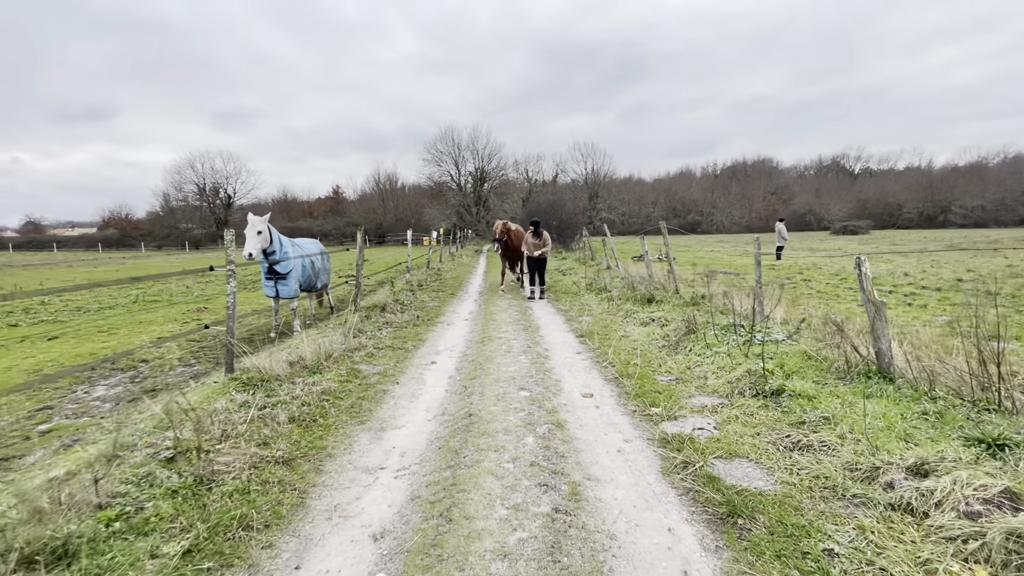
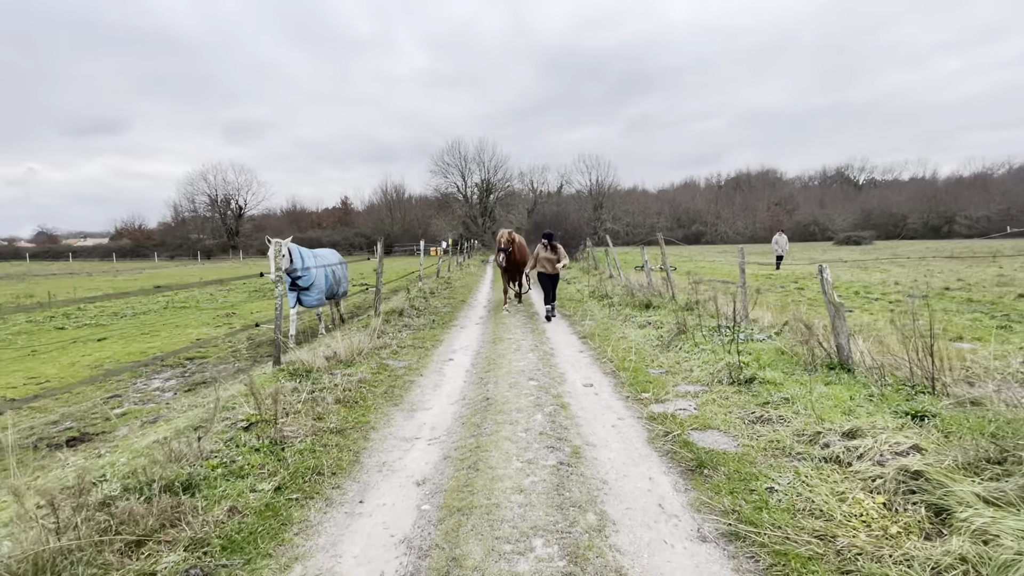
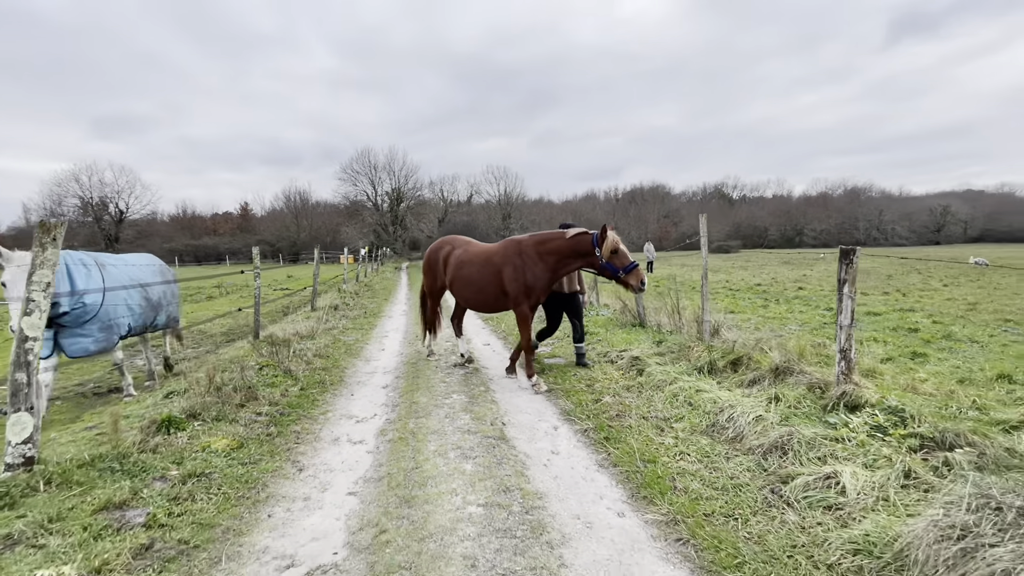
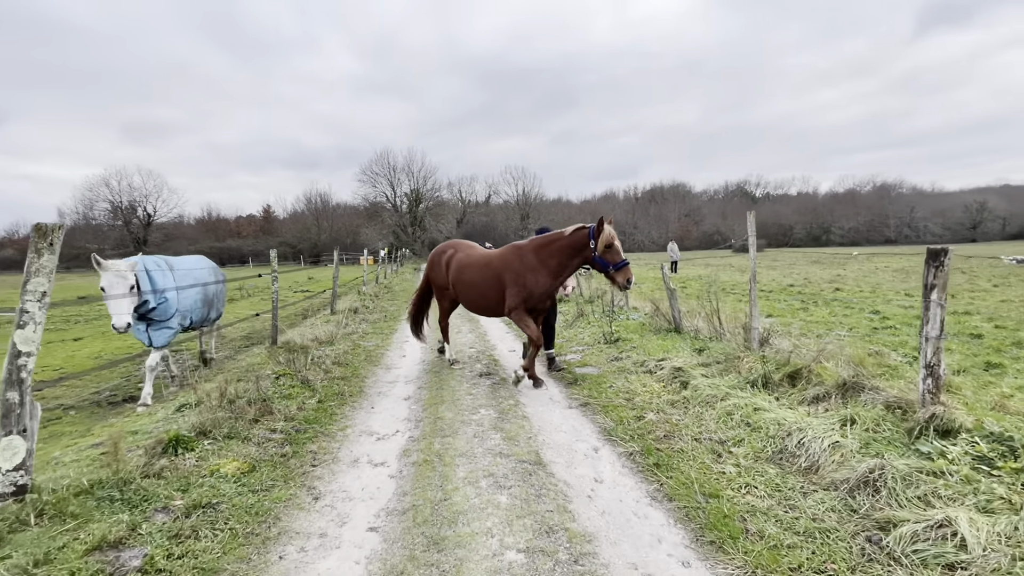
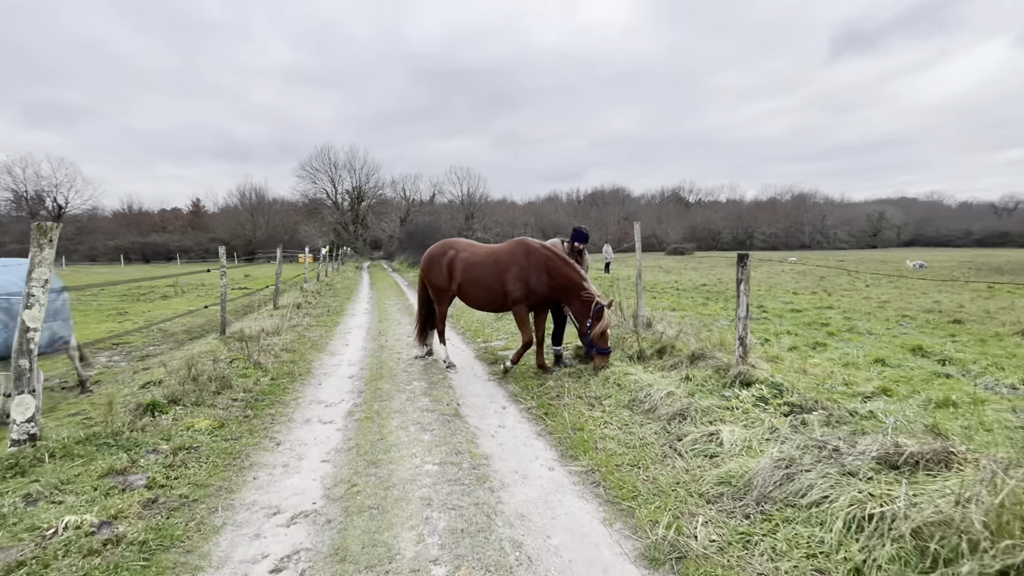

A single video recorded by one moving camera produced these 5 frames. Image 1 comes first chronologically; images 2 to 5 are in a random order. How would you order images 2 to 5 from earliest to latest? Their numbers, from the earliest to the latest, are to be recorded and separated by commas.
2, 4, 3, 5
